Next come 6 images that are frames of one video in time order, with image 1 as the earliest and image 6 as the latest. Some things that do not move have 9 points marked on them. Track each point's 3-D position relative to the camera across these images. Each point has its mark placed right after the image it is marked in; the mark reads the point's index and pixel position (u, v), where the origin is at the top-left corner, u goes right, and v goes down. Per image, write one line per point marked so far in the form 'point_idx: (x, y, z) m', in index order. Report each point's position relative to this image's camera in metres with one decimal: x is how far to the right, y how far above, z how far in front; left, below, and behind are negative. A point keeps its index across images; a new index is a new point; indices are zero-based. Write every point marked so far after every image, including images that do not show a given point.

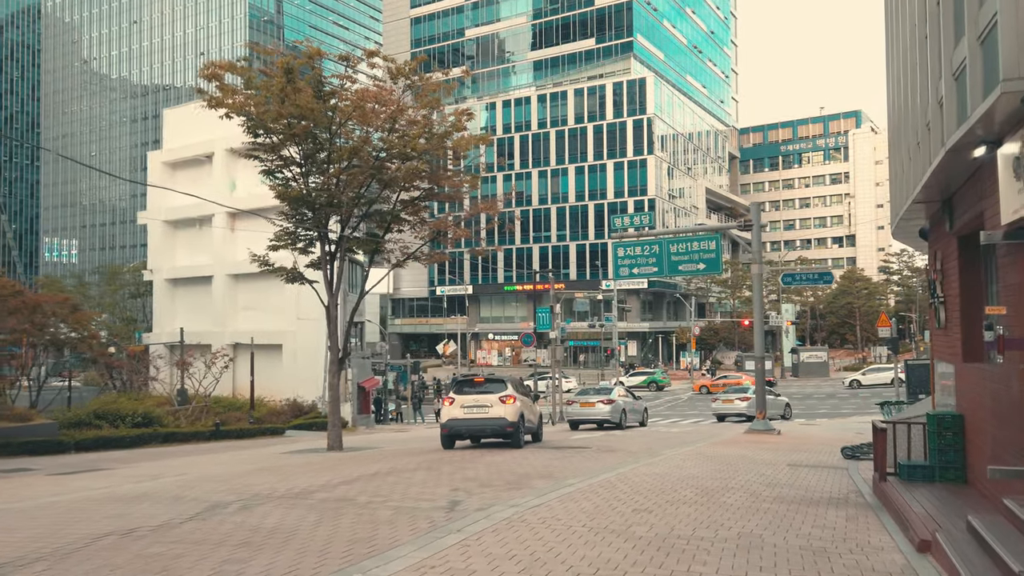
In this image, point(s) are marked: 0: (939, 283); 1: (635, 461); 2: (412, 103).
0: (+7.2, +0.1, +12.6) m
1: (+2.5, -3.5, +15.2) m
2: (-2.7, +4.9, +19.7) m
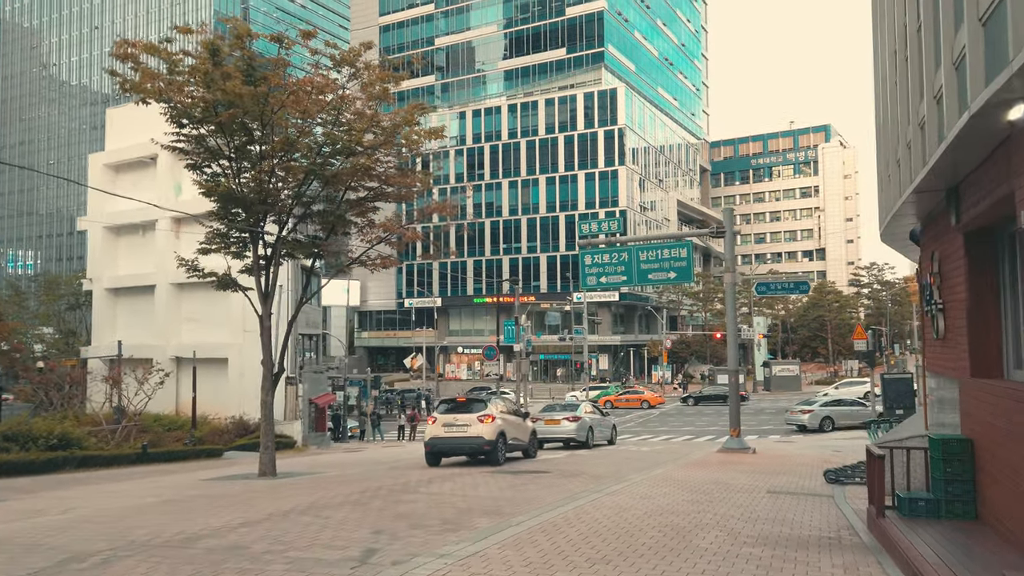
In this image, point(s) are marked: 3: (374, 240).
0: (+6.3, 0.0, +11.2) m
1: (+1.6, -3.6, +13.6) m
2: (-3.8, +4.7, +18.1) m
3: (-3.6, +1.2, +19.1) m
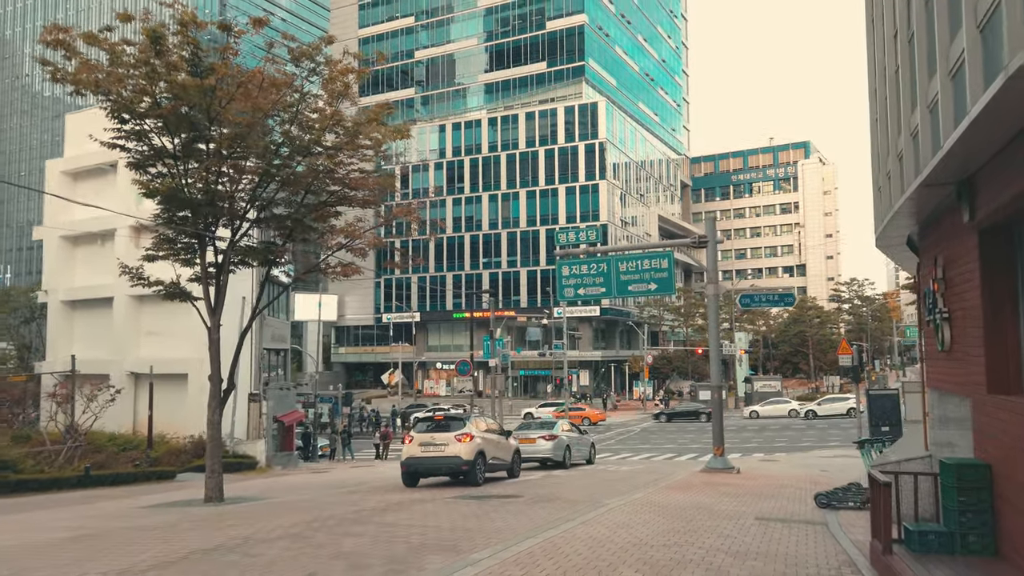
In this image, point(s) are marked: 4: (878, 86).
0: (+5.8, -0.1, +10.2) m
1: (+1.0, -3.8, +12.4) m
2: (-4.4, +4.5, +16.9) m
3: (-4.2, +1.0, +17.9) m
4: (+6.5, +3.6, +13.3) m
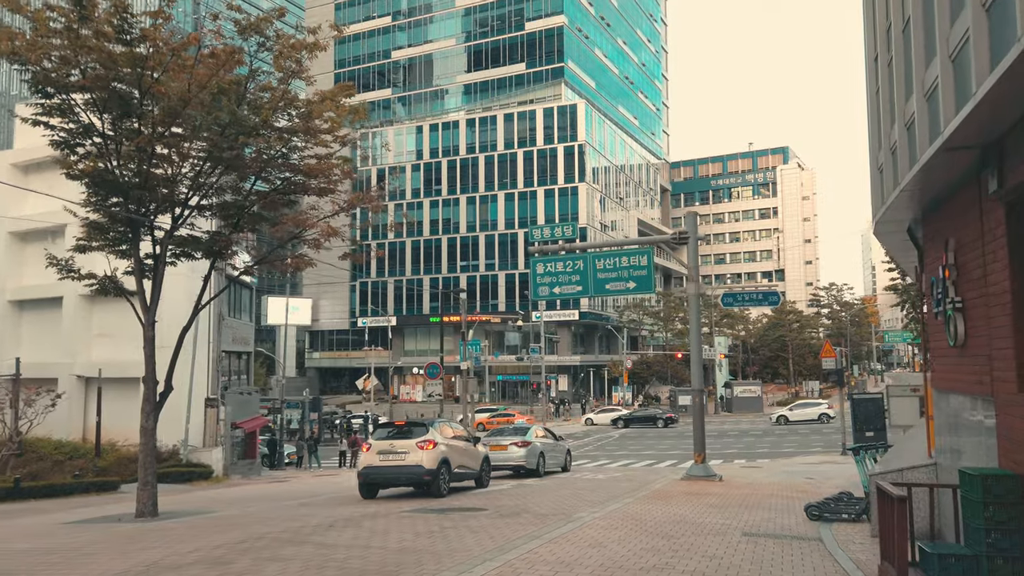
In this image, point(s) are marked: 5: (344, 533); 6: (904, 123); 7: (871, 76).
0: (+5.3, 0.0, +9.1) m
1: (+0.4, -3.6, +11.1) m
2: (-5.1, +4.6, +15.5) m
3: (-5.0, +1.1, +16.5) m
4: (+5.9, +3.7, +12.2) m
5: (-2.4, -3.4, +10.5) m
6: (+5.1, +2.2, +9.7) m
7: (+6.1, +3.6, +12.7) m
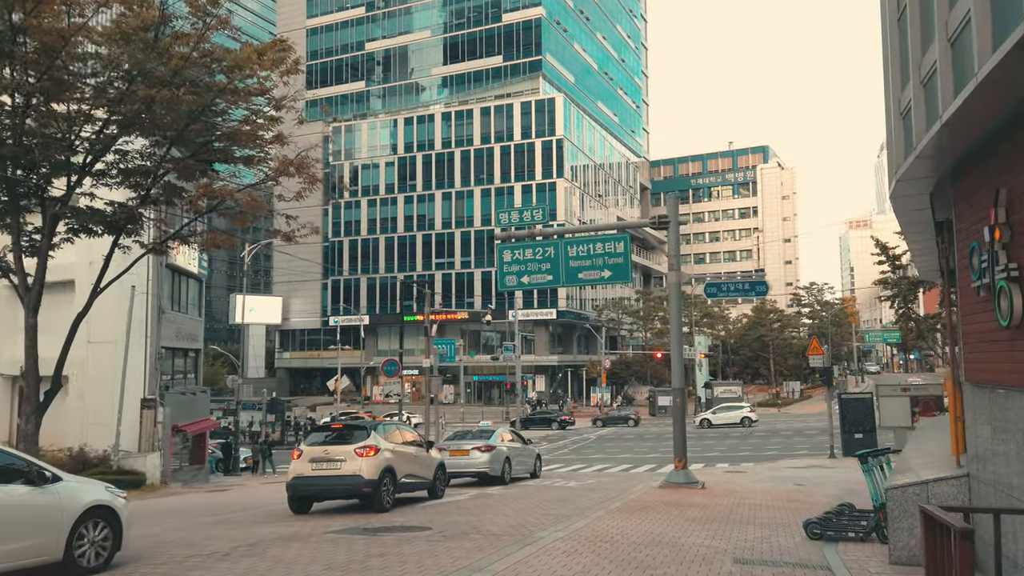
0: (+4.7, +0.4, +7.1) m
1: (-0.3, -3.3, +9.0) m
2: (-5.9, +4.9, +13.3) m
3: (-5.8, +1.4, +14.3) m
4: (+5.2, +4.0, +10.3) m
5: (-3.1, -3.1, +8.4) m
6: (+4.5, +2.6, +7.8) m
7: (+5.4, +3.9, +10.8) m
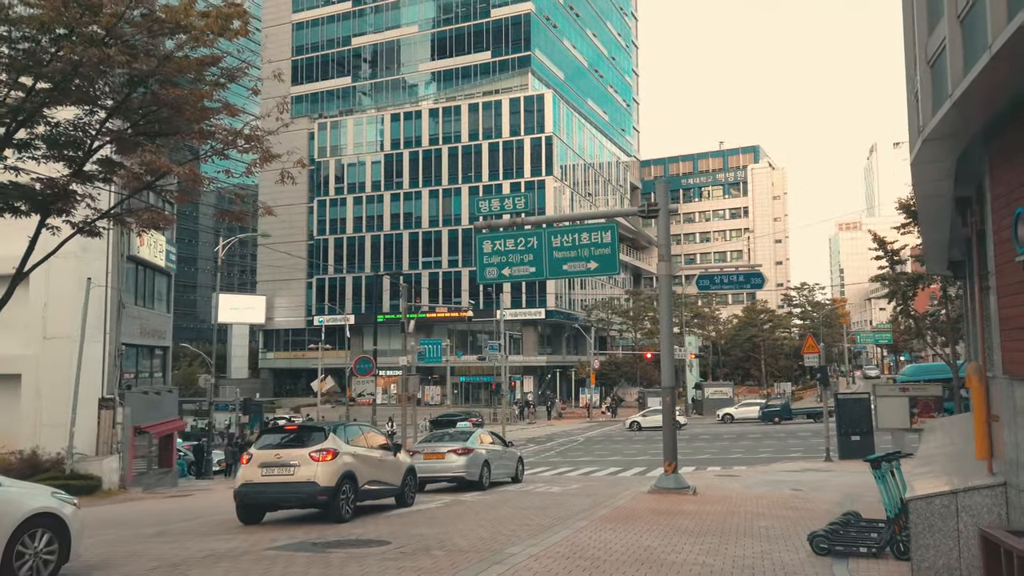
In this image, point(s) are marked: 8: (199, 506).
0: (+4.3, +0.6, +5.9) m
1: (-0.7, -3.1, +7.7) m
2: (-6.3, +5.2, +12.0) m
3: (-6.2, +1.7, +12.9) m
4: (+4.8, +4.3, +9.1) m
5: (-3.5, -2.9, +7.0) m
6: (+4.1, +2.8, +6.5) m
7: (+5.0, +4.1, +9.6) m
8: (-7.5, -5.2, +17.8) m
